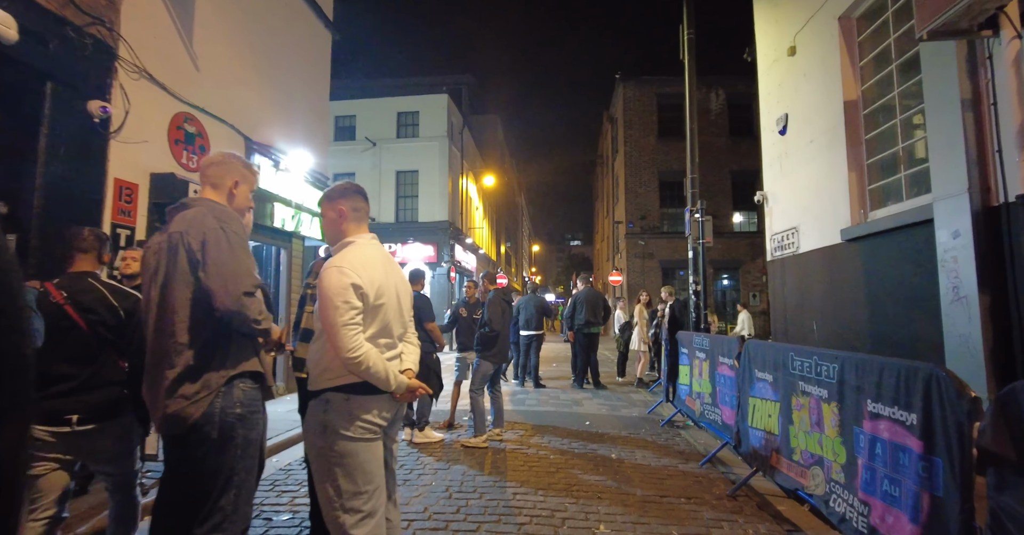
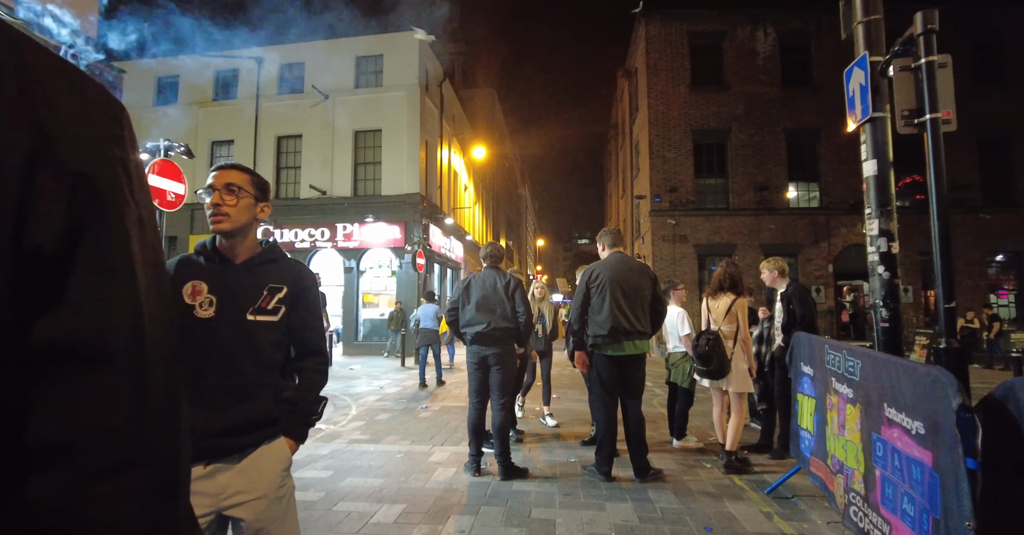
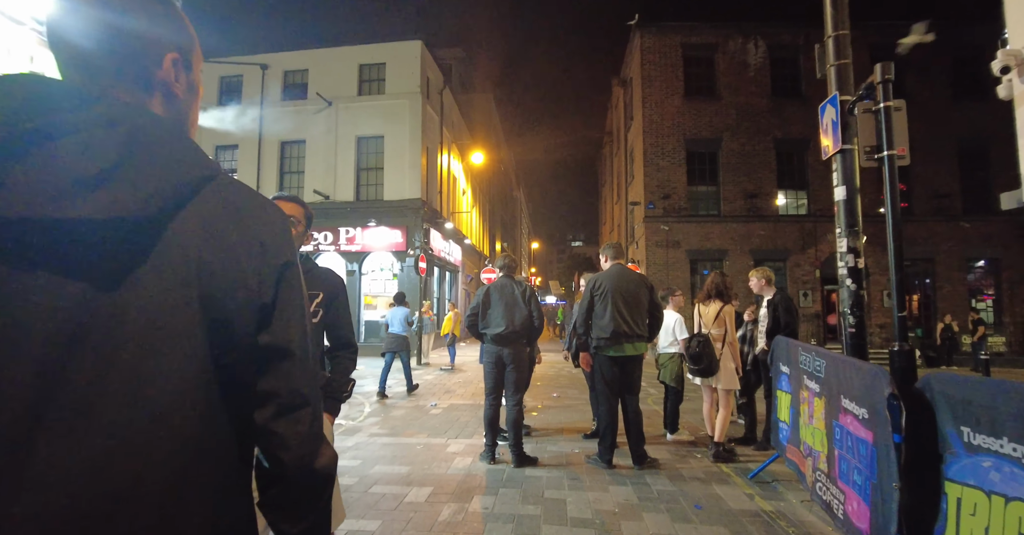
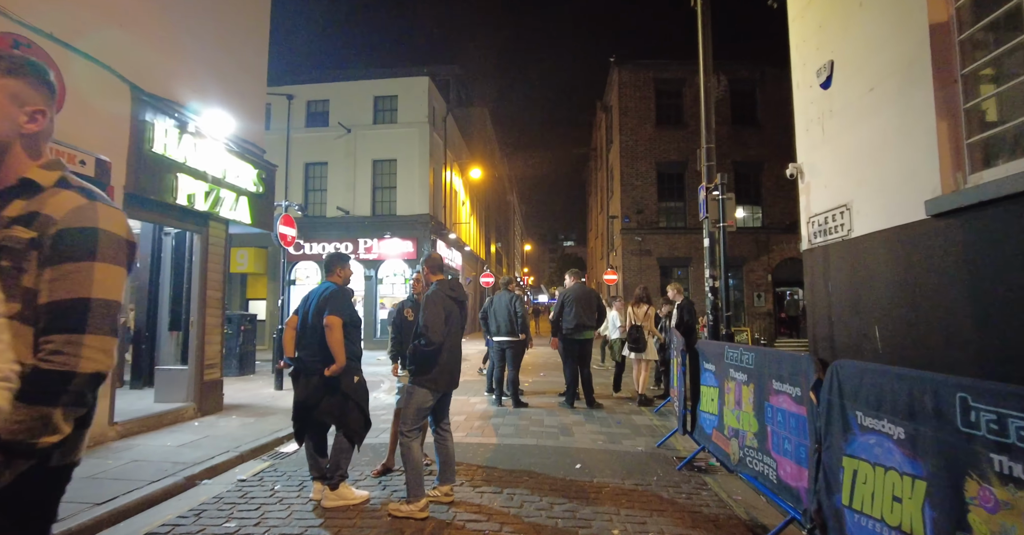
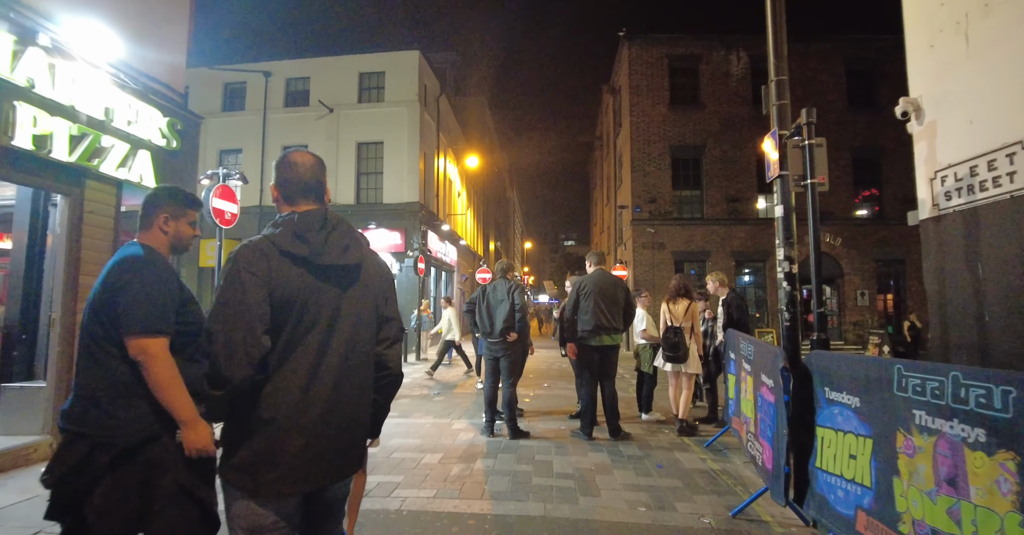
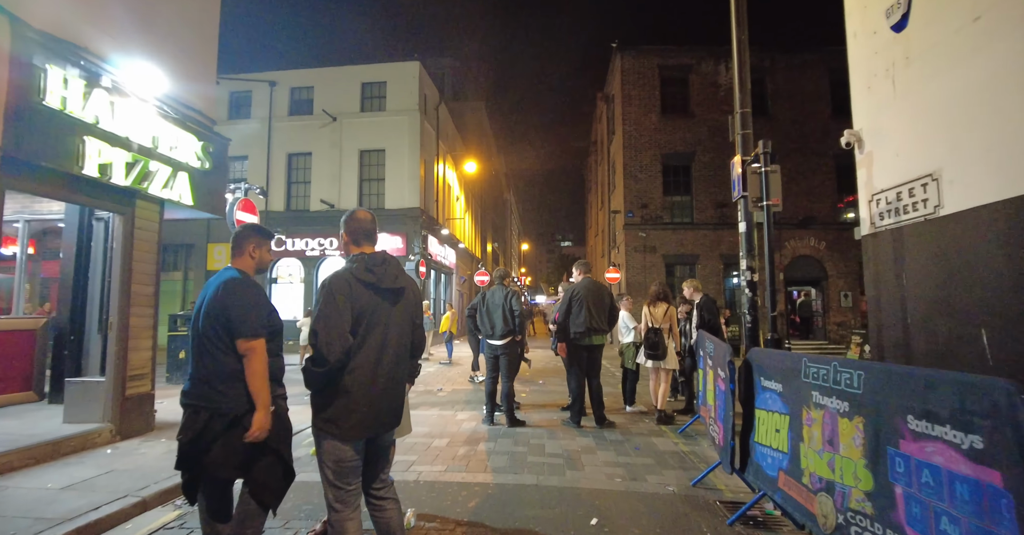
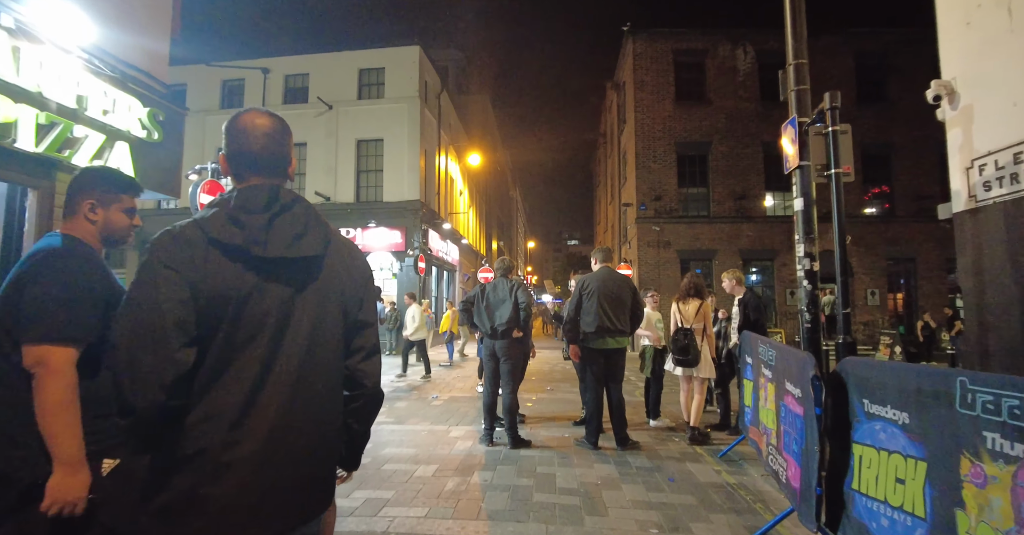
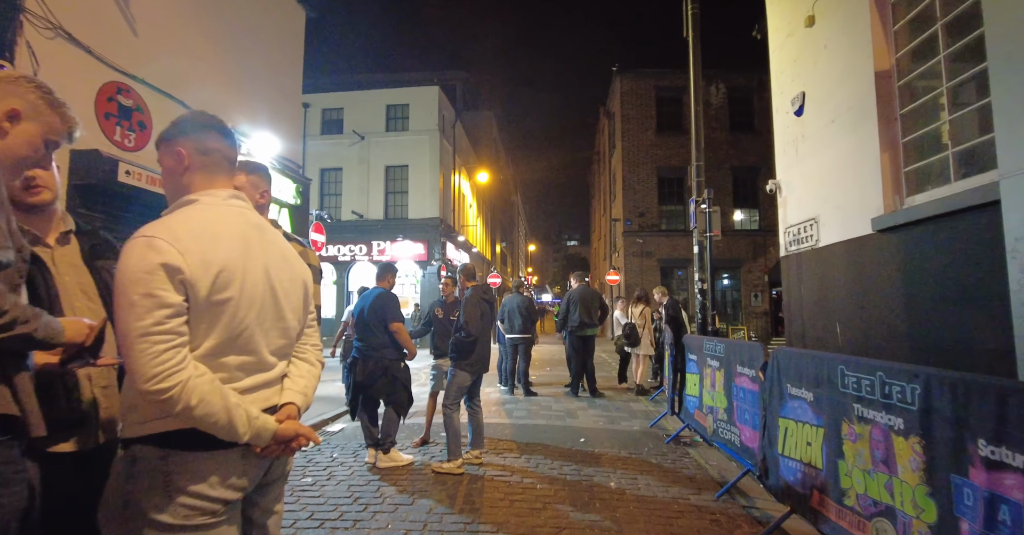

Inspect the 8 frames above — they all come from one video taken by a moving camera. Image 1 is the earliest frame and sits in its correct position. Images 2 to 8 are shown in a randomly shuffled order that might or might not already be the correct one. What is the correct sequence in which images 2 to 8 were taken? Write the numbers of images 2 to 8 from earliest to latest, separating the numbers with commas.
8, 4, 6, 5, 7, 3, 2
